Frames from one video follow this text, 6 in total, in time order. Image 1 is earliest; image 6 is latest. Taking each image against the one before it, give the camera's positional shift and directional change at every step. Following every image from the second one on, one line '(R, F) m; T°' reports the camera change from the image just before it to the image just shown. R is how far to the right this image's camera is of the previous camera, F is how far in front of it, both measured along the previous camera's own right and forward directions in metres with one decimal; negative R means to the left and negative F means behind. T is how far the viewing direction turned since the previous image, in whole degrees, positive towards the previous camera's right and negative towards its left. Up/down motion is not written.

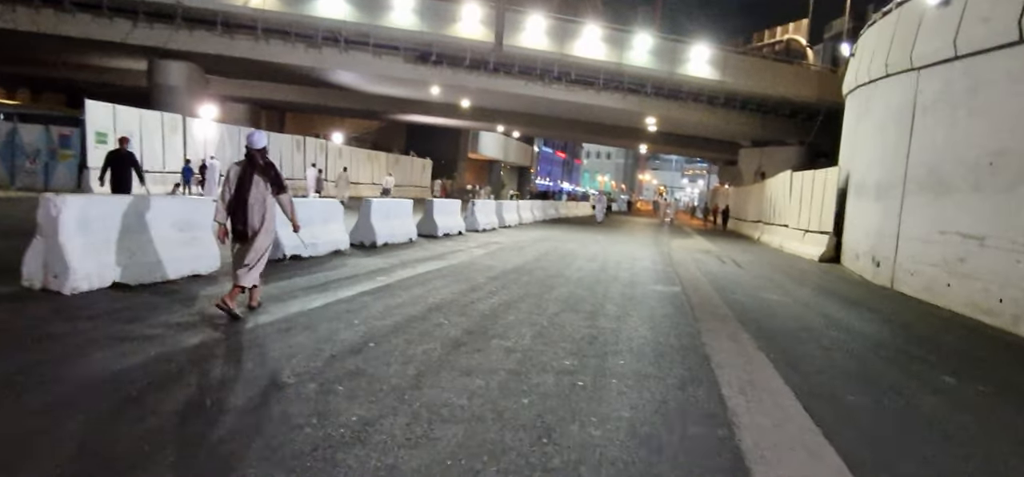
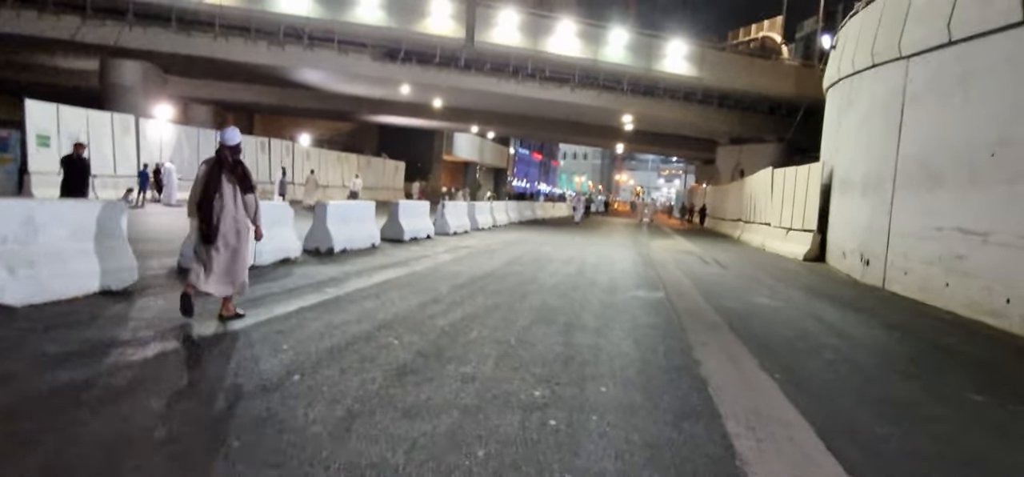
(+0.1, +0.9) m; +2°
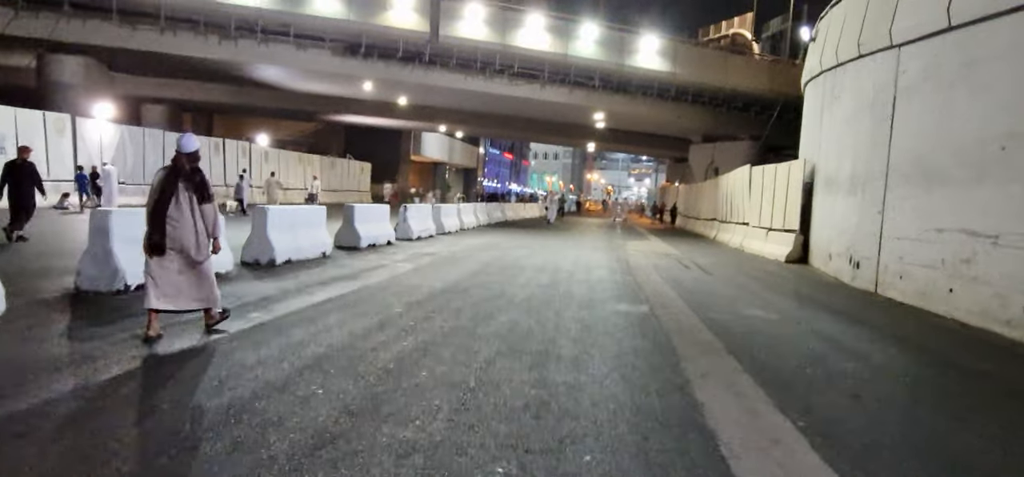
(+0.1, +1.1) m; +2°
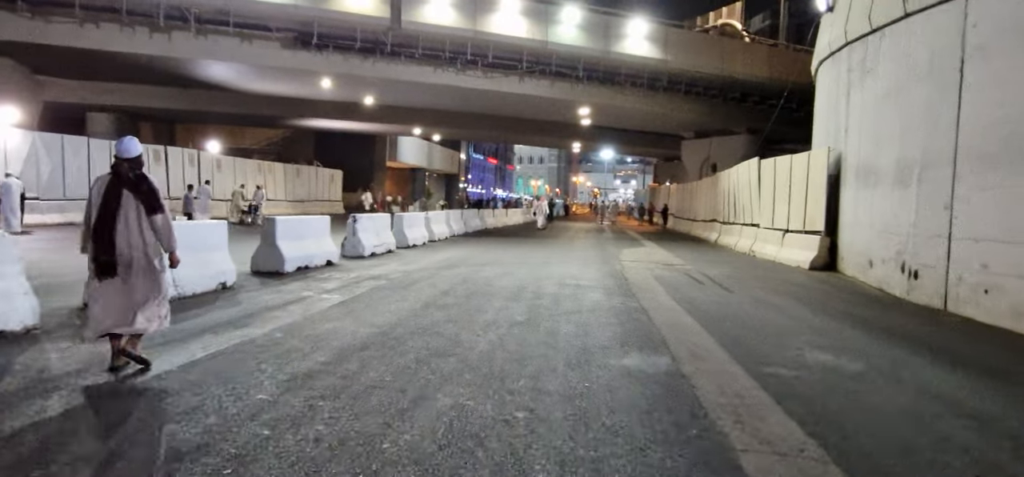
(+0.3, +2.9) m; +1°
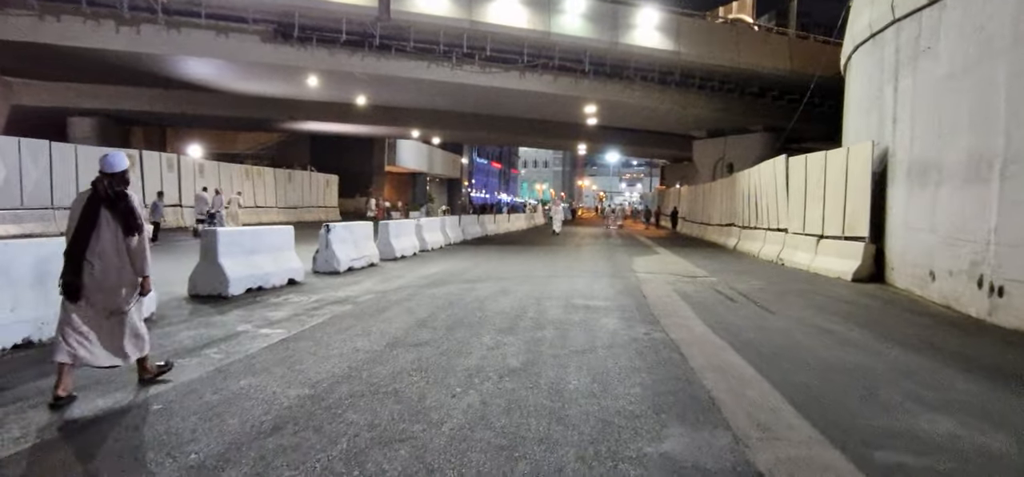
(+0.1, +1.9) m; 0°
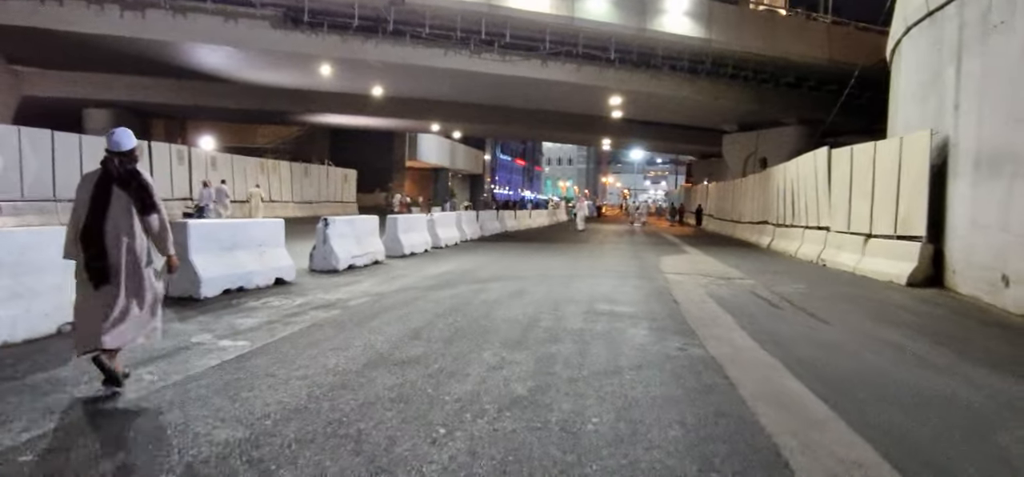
(+0.1, +1.1) m; -2°
